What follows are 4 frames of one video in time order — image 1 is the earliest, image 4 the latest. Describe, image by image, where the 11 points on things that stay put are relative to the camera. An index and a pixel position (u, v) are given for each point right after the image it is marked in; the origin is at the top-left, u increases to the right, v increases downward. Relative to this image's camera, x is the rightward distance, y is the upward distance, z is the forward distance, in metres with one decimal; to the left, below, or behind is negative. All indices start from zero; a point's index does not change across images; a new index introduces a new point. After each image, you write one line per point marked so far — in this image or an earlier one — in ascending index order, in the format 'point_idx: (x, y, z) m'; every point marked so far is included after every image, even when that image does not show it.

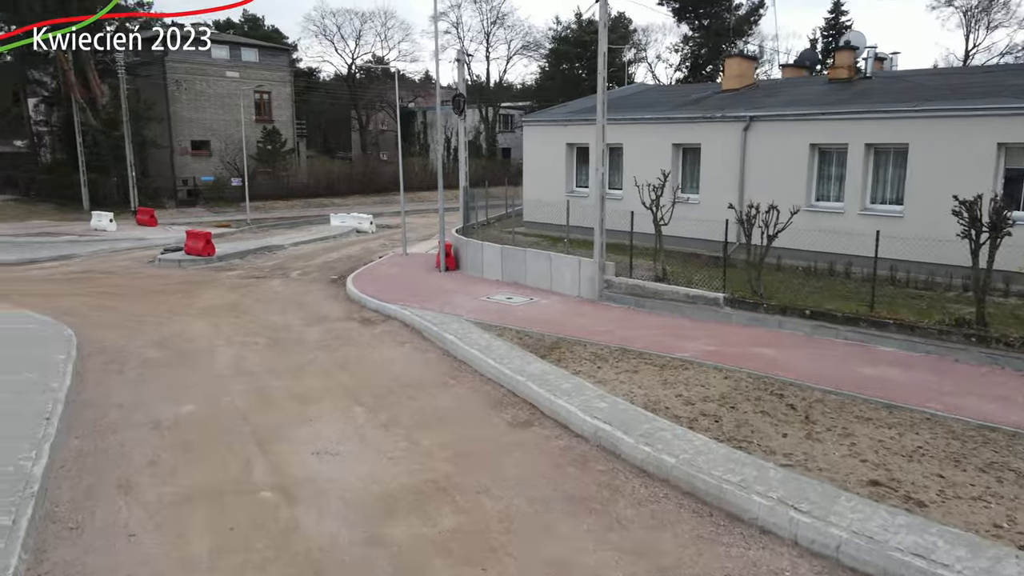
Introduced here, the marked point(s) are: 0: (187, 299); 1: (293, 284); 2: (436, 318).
0: (-7.8, -0.3, +17.3) m
1: (-6.0, +0.1, +19.7) m
2: (-1.5, -0.6, +14.5) m
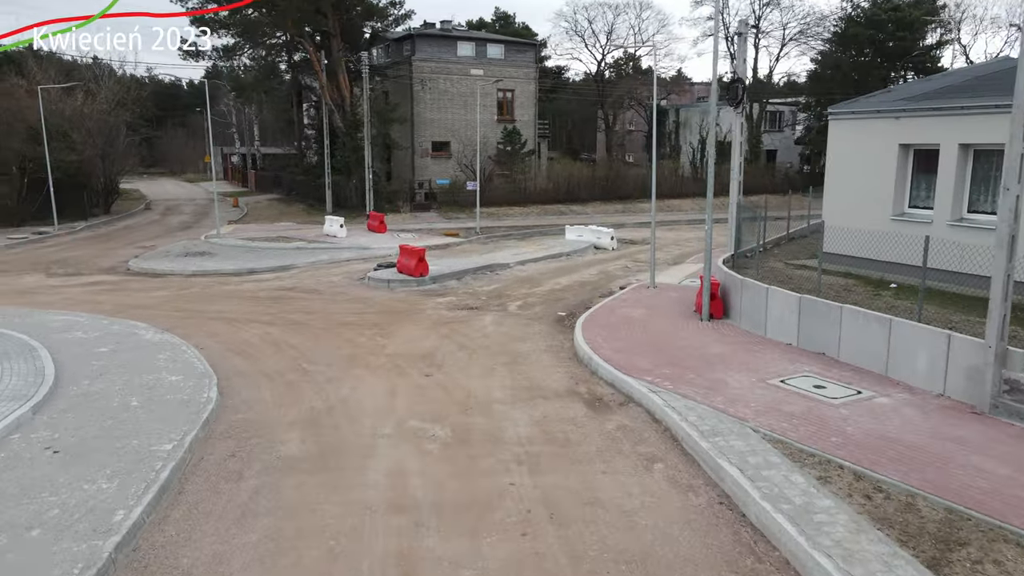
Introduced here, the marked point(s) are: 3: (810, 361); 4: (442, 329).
0: (-2.6, -1.0, +13.9) m
1: (-0.1, -0.8, +15.5) m
2: (+2.5, -1.7, +9.2) m
3: (+4.7, -1.2, +11.4) m
4: (-1.5, -0.8, +14.8) m
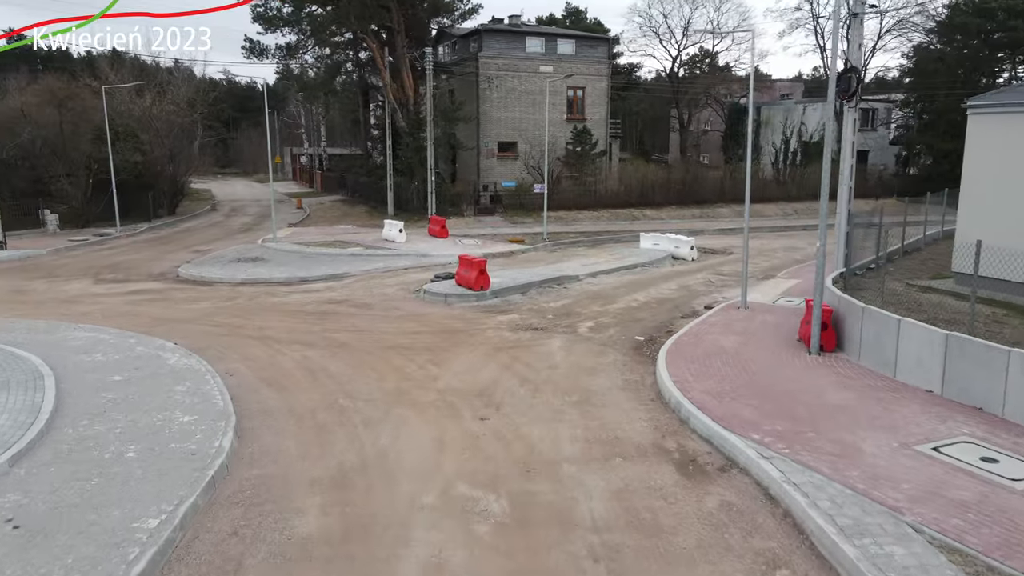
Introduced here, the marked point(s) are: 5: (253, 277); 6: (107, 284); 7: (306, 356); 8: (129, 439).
0: (-1.4, -1.3, +12.1) m
1: (+1.3, -1.2, +13.5) m
2: (+3.2, -2.1, +7.0) m
3: (+5.7, -1.7, +9.0) m
4: (-0.2, -1.2, +12.9) m
5: (-7.2, +0.3, +19.9) m
6: (-10.9, +0.1, +19.3) m
7: (-3.6, -1.2, +12.6) m
8: (-4.4, -1.7, +8.3) m
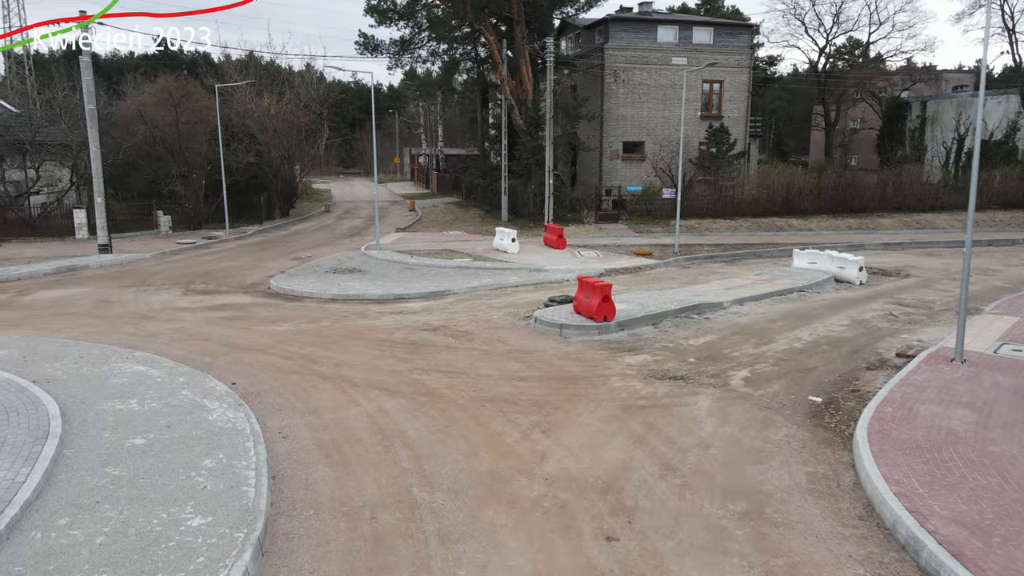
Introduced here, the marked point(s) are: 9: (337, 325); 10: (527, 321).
0: (+0.3, -1.9, +9.1) m
1: (+3.2, -1.8, +10.1) m
2: (+4.0, -2.8, +3.4) m
3: (+6.8, -2.4, +4.9) m
4: (+1.6, -1.8, +9.8) m
5: (-4.1, -0.1, +17.7) m
6: (-7.9, -0.2, +17.8) m
7: (-1.8, -1.7, +10.0) m
8: (-3.3, -2.2, +5.9) m
9: (-3.6, -0.8, +14.7) m
10: (+0.3, -0.7, +15.2) m
